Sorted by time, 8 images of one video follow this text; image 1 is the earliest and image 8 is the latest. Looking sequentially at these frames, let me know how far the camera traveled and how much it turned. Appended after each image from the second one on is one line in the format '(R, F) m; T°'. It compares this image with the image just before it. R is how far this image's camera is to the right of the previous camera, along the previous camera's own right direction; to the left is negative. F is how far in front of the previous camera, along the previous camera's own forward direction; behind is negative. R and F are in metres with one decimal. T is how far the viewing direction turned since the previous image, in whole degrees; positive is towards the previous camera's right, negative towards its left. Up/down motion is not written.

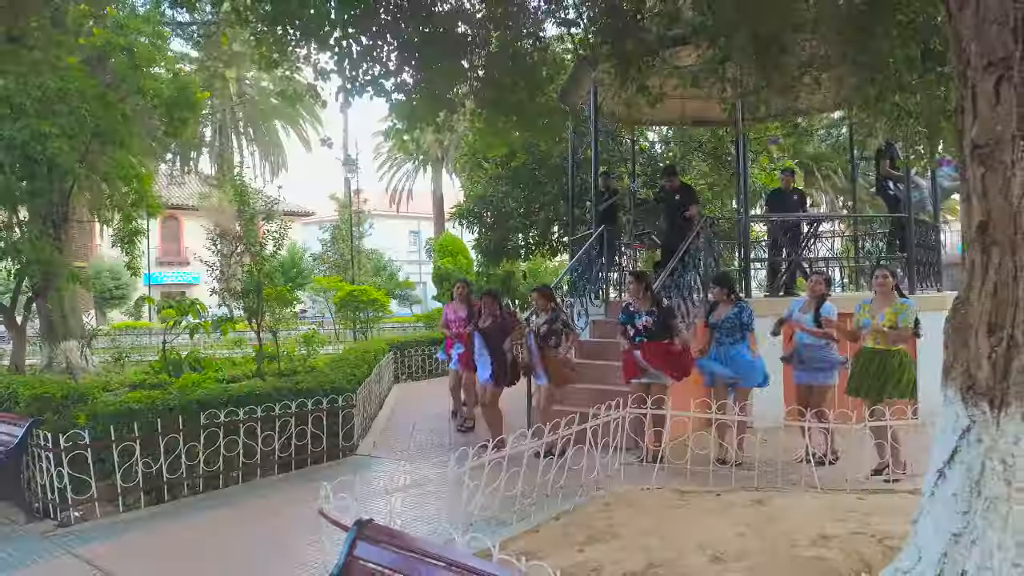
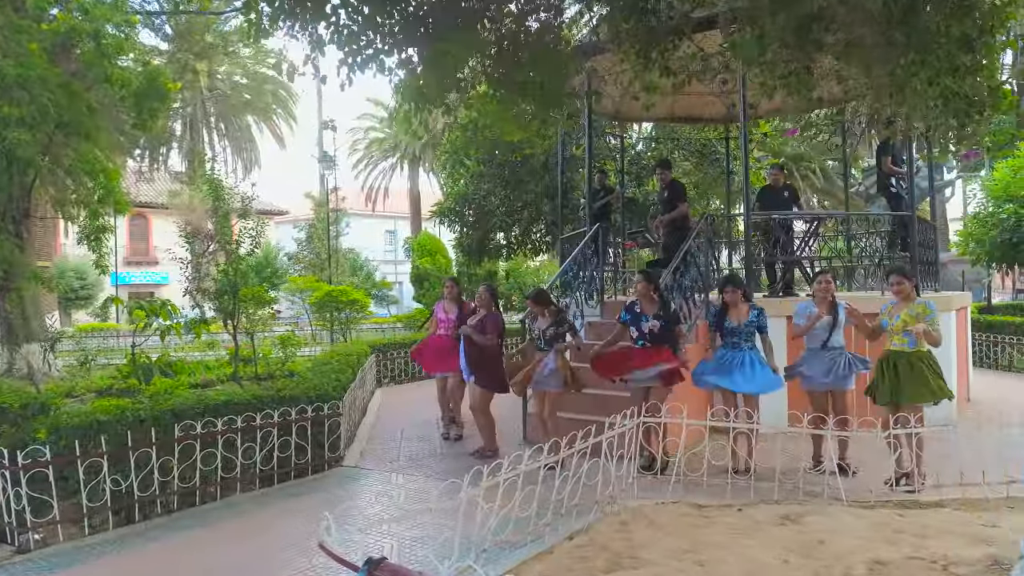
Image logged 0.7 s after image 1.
(-0.2, +0.4) m; +2°
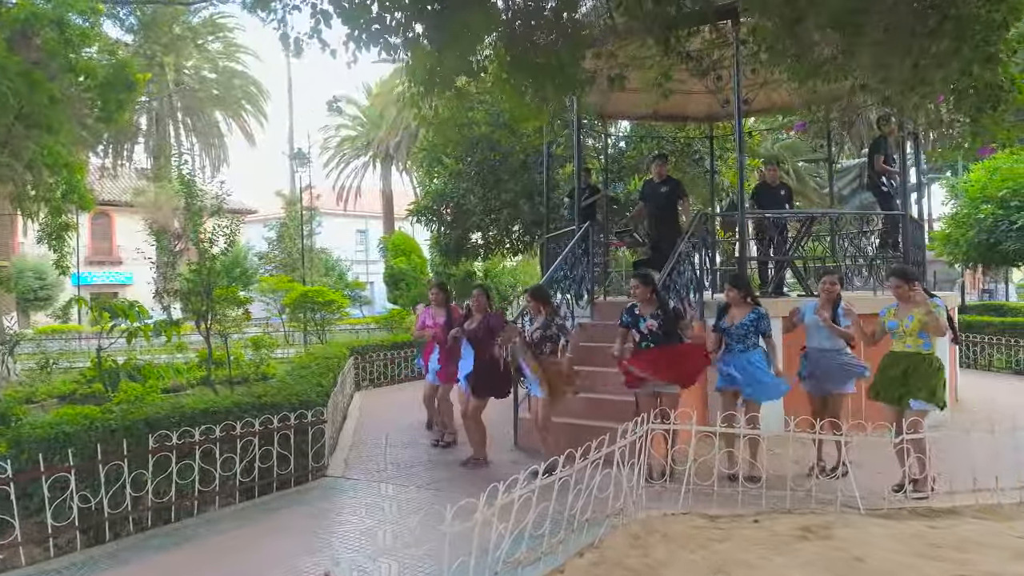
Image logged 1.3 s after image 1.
(-0.2, +0.3) m; +2°
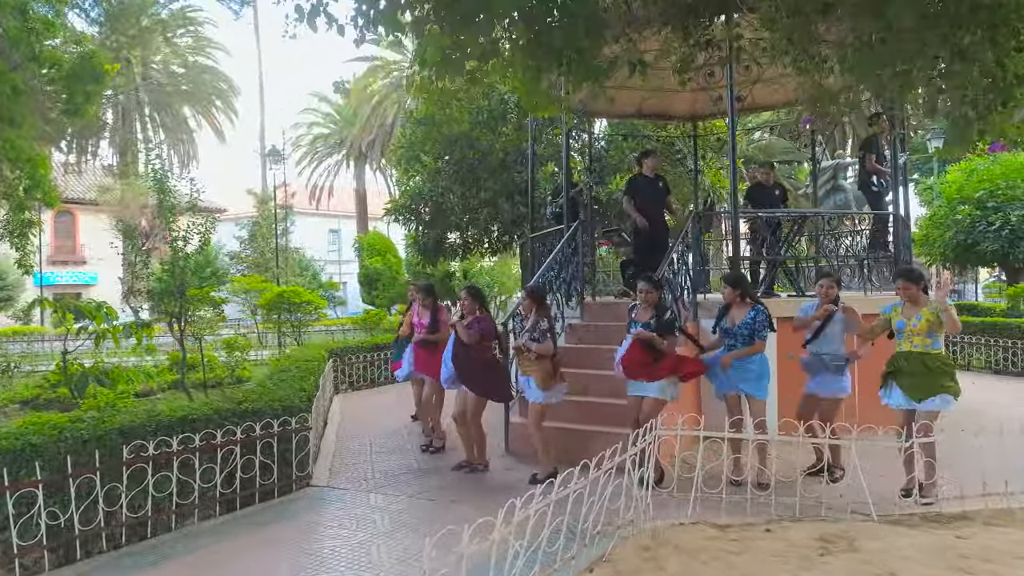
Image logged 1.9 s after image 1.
(-0.2, +0.2) m; +2°
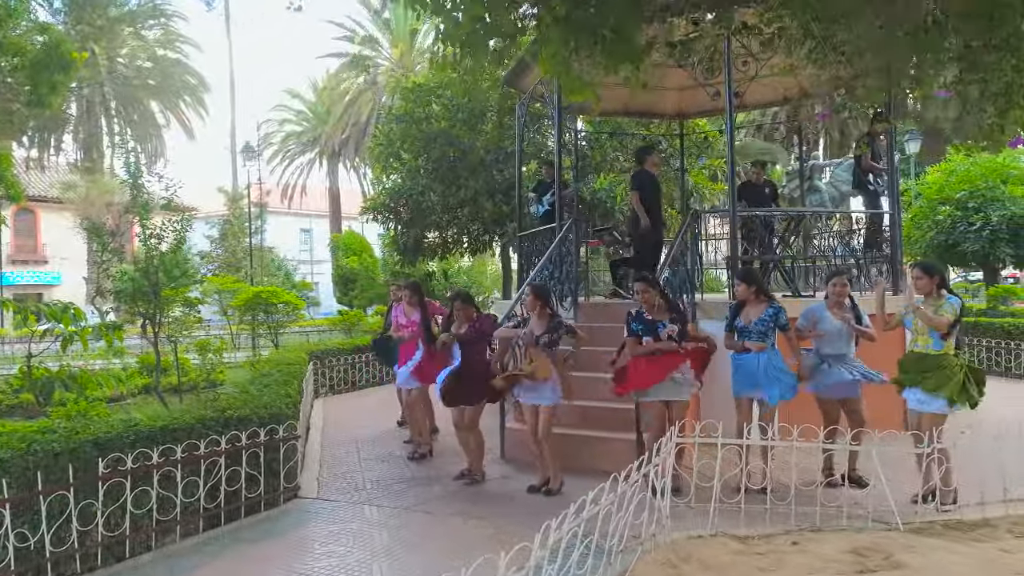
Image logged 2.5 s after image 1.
(-0.2, +0.3) m; +2°
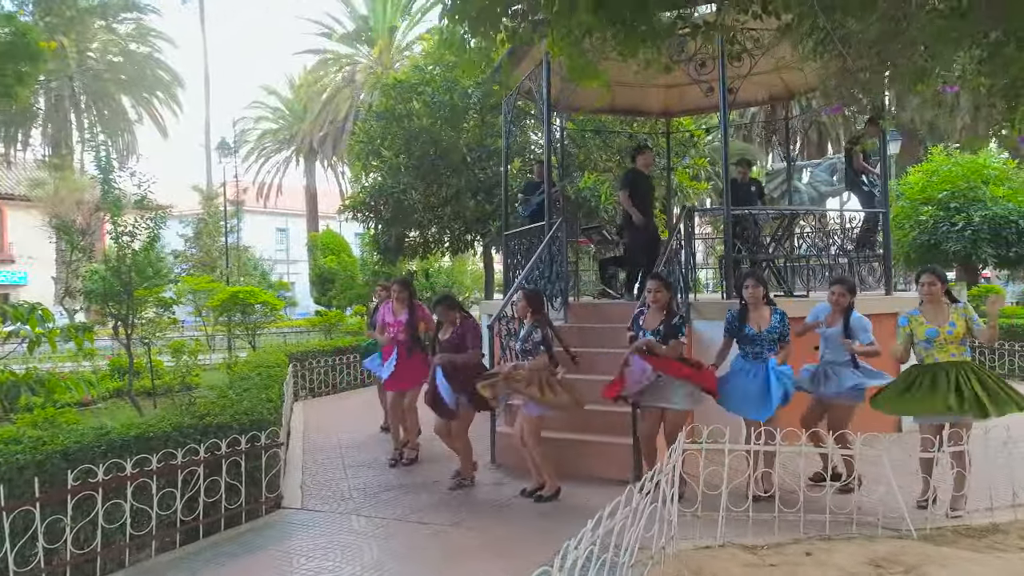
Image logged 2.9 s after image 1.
(-0.1, +0.2) m; +2°
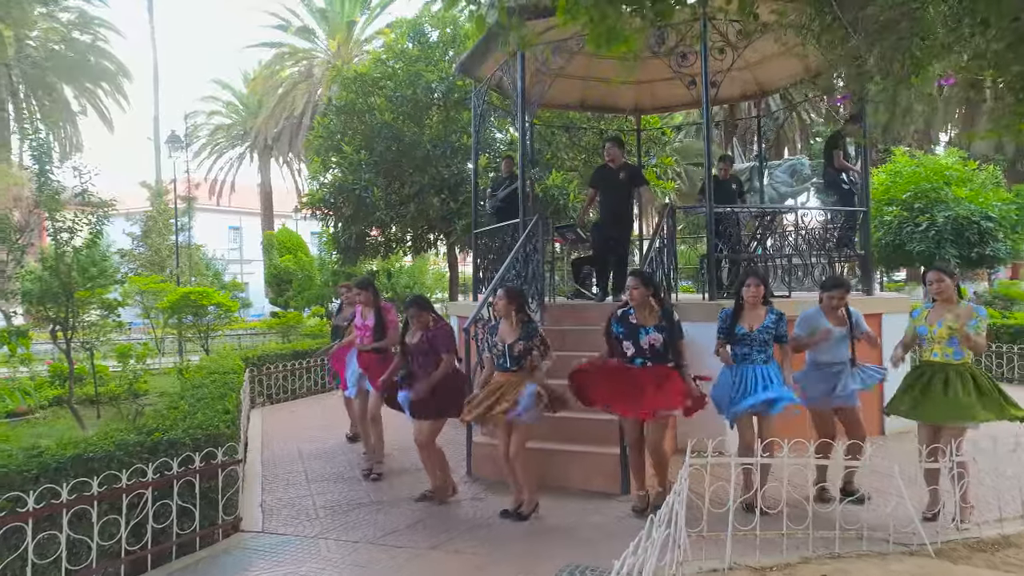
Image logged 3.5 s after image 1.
(-0.2, +0.4) m; +3°
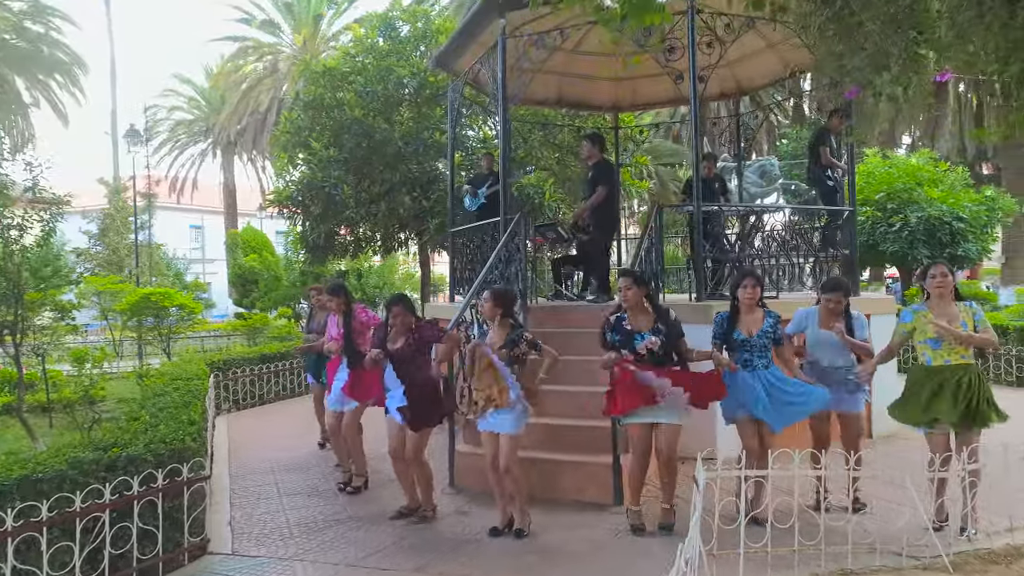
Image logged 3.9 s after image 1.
(-0.1, +0.3) m; +3°
